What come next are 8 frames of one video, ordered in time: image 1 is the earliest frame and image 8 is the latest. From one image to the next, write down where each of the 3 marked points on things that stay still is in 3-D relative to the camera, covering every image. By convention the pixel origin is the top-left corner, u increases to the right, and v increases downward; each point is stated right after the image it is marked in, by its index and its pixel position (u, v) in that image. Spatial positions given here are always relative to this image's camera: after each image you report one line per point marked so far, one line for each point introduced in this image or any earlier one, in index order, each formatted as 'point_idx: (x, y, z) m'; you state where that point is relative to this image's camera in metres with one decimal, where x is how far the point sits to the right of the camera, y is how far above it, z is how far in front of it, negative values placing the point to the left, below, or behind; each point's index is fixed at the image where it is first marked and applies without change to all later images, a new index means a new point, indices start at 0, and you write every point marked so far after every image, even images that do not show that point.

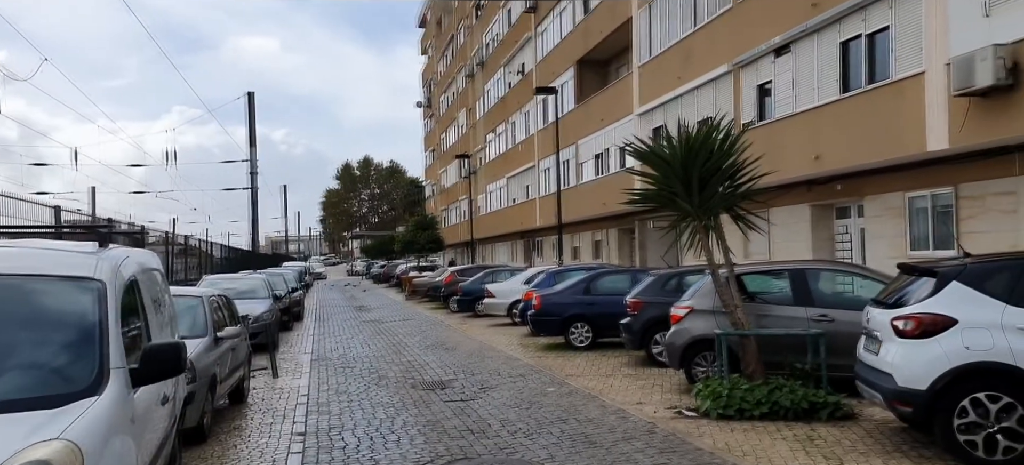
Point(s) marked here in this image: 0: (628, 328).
0: (+2.1, -1.7, +12.5) m
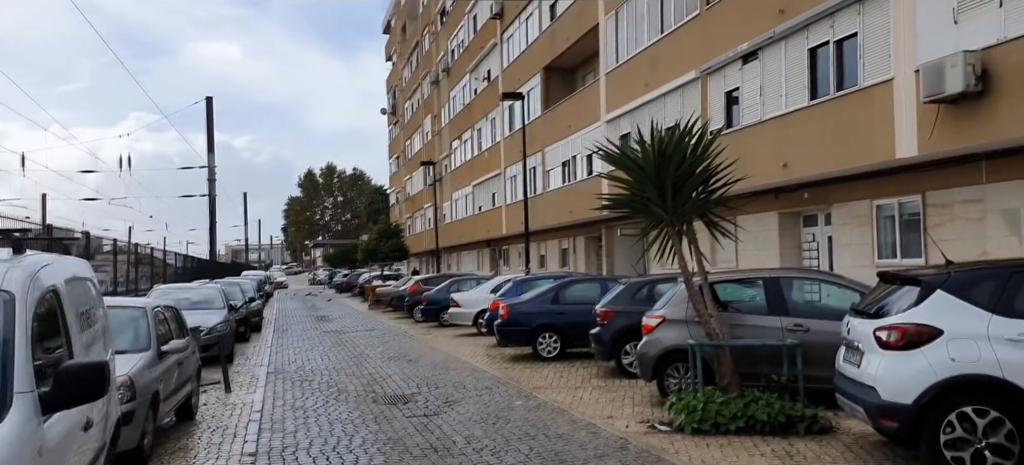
0: (+1.5, -1.9, +12.2) m
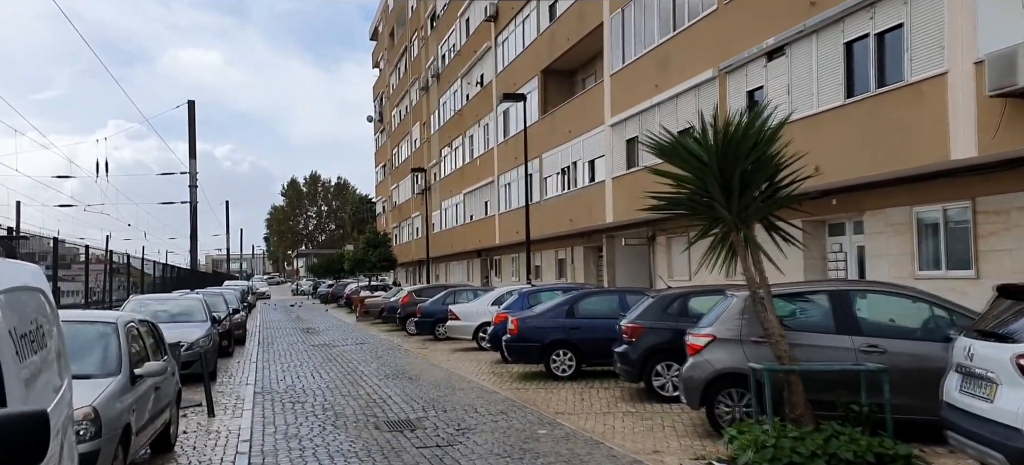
0: (+1.8, -2.0, +11.0) m
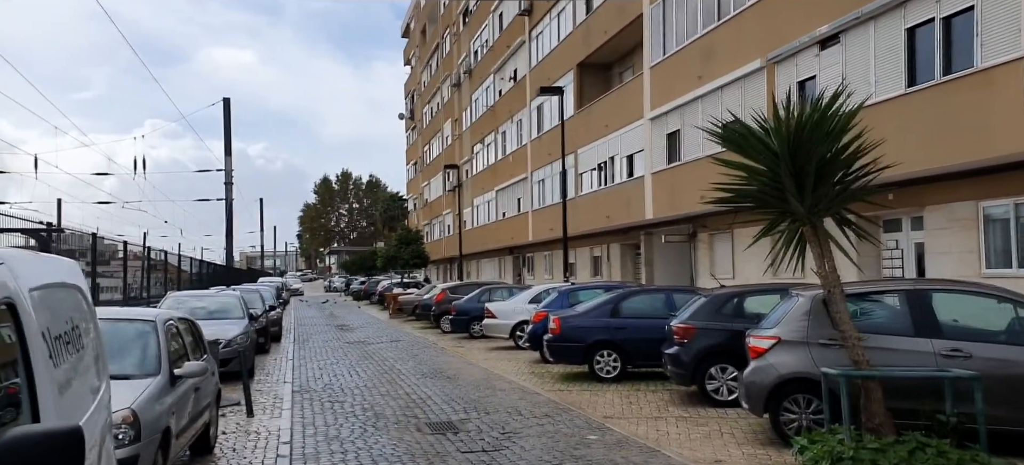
0: (+2.5, -1.9, +10.5) m
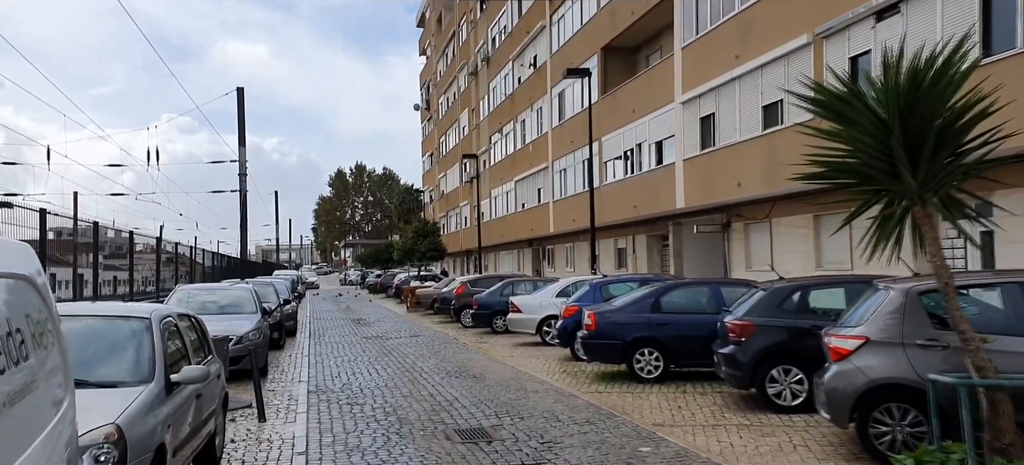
0: (+3.0, -1.7, +9.4) m
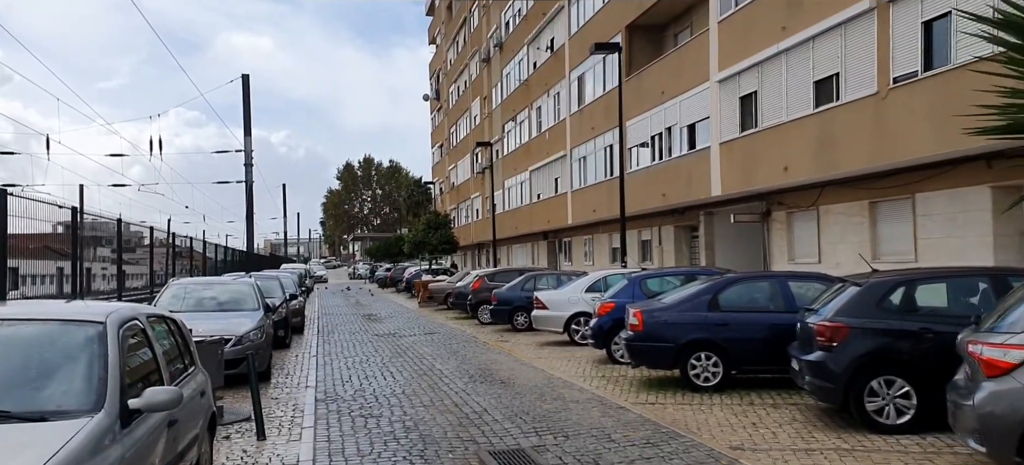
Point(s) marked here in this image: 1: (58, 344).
0: (+3.5, -1.5, +7.8) m
1: (-3.2, -0.8, +5.0) m
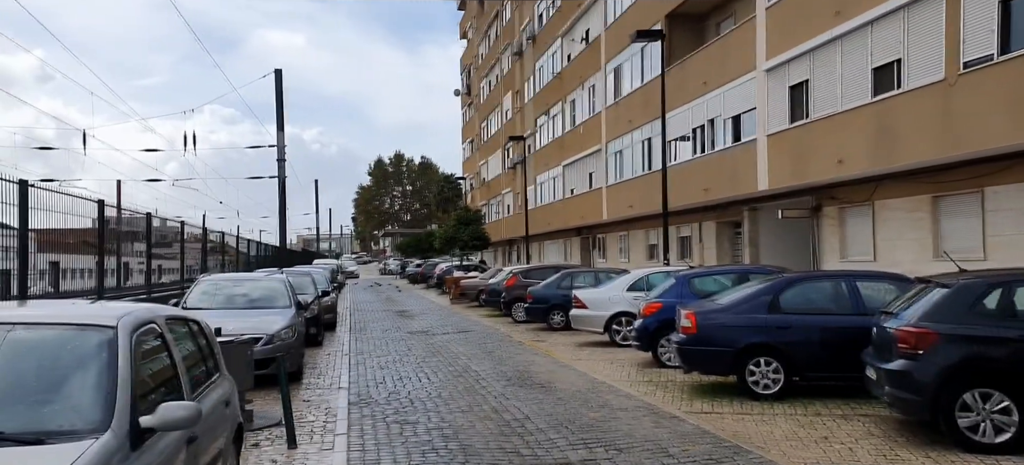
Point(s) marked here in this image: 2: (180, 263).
0: (+4.0, -1.5, +7.0) m
1: (-2.8, -0.7, +4.5) m
2: (-9.6, -0.9, +19.9) m
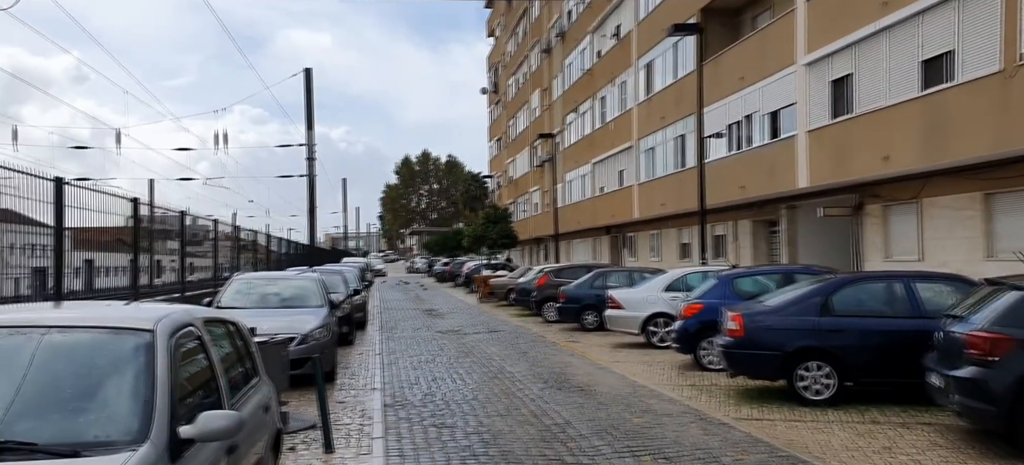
0: (+4.4, -1.5, +6.6) m
1: (-2.4, -0.7, +4.3) m
2: (-8.7, -0.8, +19.9) m
